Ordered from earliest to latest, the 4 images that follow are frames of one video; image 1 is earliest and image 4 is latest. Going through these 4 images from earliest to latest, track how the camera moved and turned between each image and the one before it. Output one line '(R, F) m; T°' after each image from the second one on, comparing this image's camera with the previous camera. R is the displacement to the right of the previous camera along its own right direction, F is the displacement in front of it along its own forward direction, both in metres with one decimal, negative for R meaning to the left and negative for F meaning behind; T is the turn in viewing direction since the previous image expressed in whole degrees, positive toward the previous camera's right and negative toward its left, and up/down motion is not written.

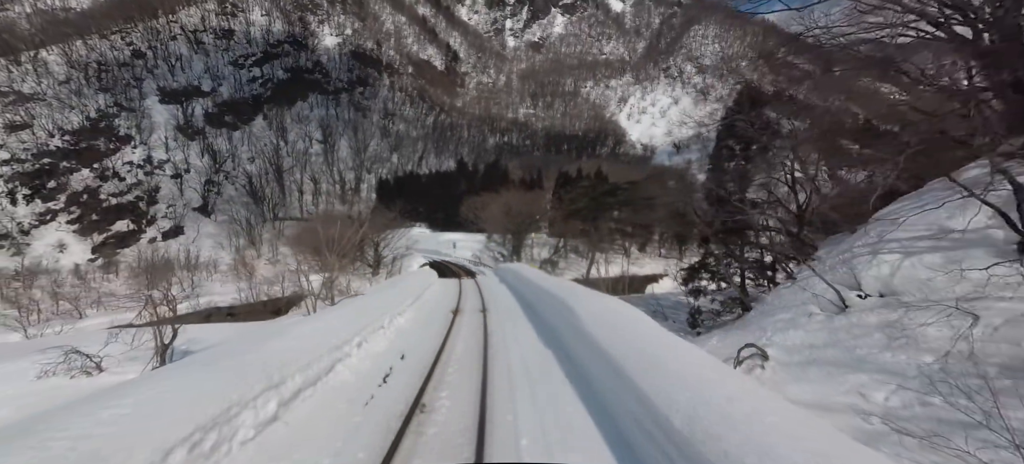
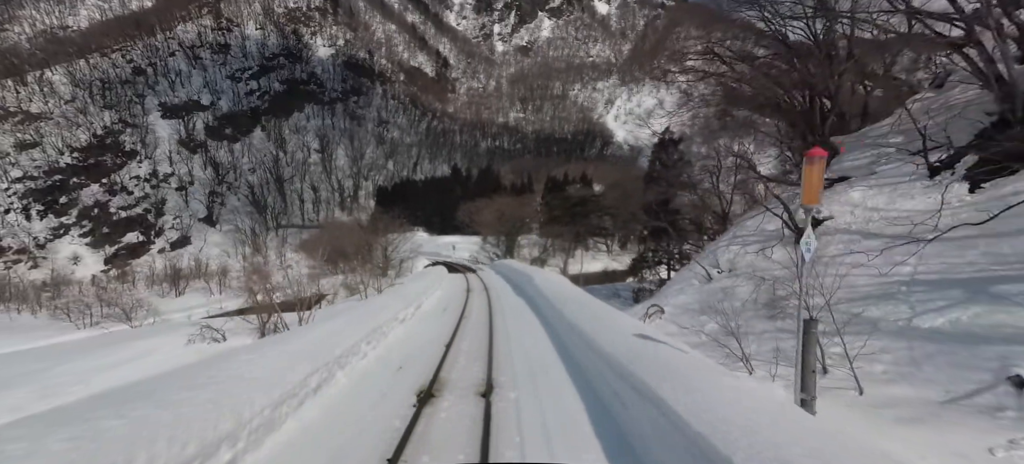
(0.0, -3.3) m; +1°
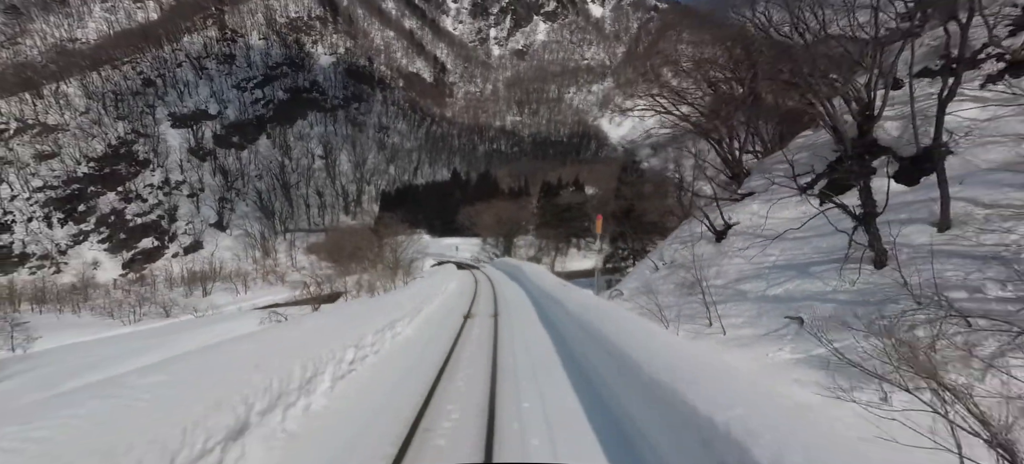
(0.0, -3.0) m; 0°
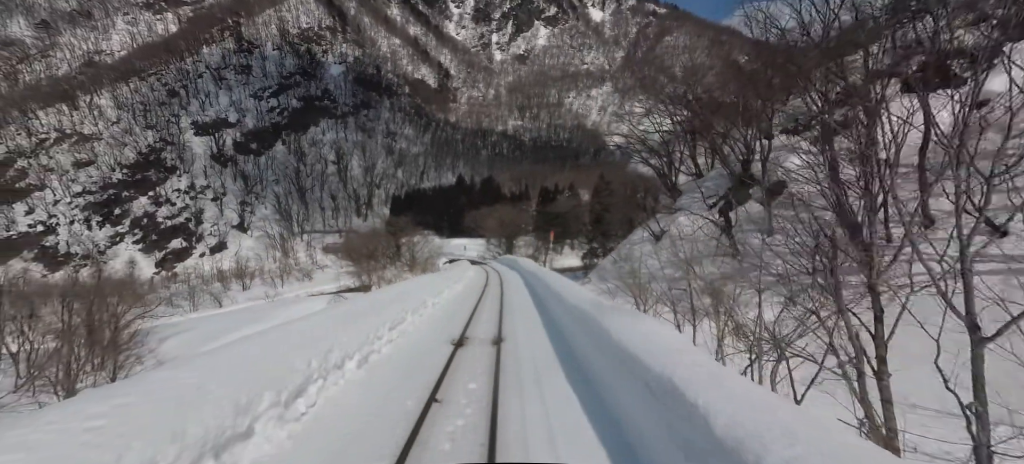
(0.0, -5.1) m; 0°
